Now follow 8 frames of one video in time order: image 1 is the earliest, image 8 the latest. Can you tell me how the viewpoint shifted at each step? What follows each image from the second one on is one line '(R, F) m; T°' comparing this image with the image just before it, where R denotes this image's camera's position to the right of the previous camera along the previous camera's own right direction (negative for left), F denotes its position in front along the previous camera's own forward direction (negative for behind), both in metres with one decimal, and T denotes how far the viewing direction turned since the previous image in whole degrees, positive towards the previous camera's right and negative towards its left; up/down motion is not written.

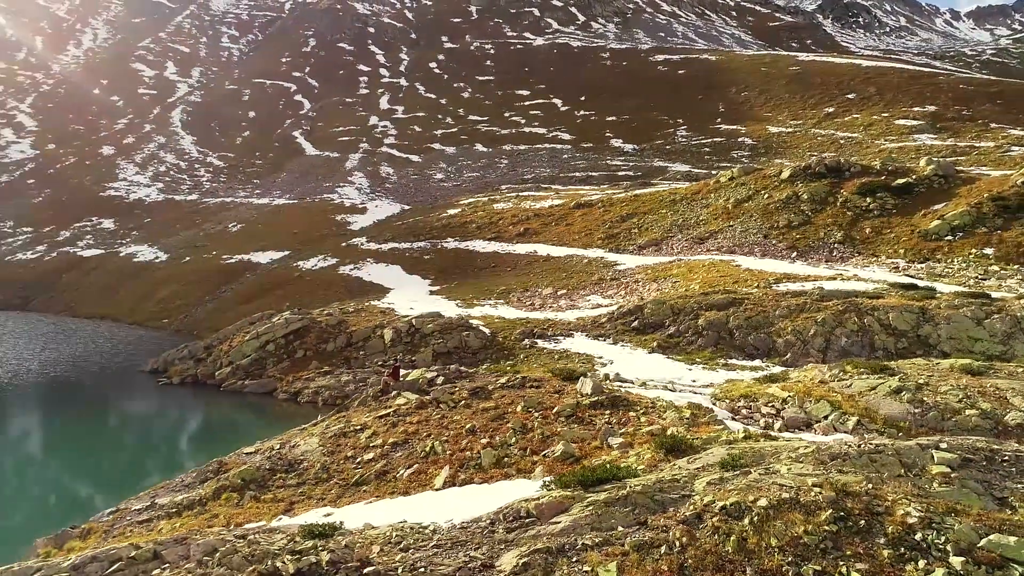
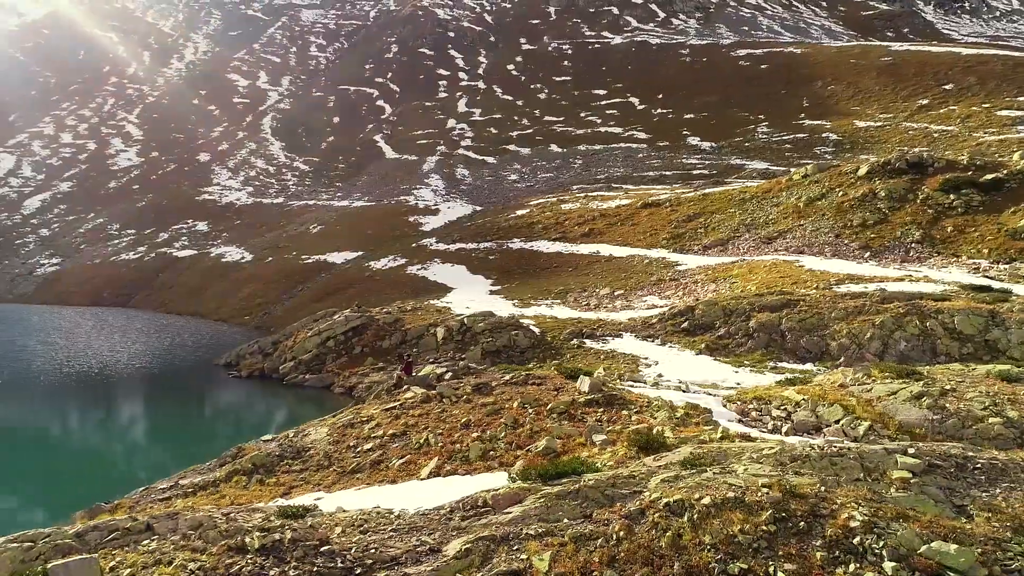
(+1.5, -0.2) m; -7°
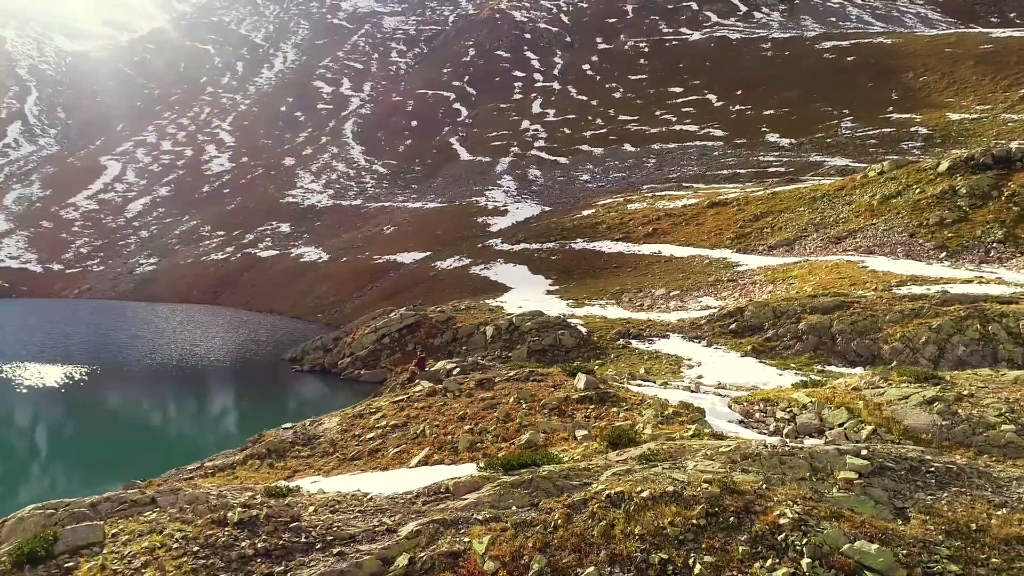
(+1.5, -0.4) m; -6°
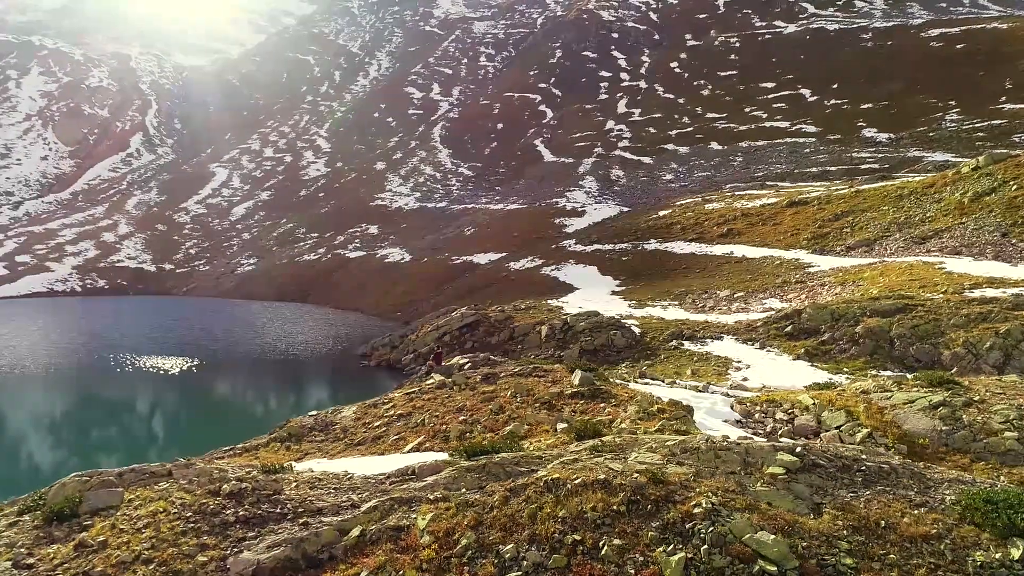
(+1.8, -0.5) m; -7°
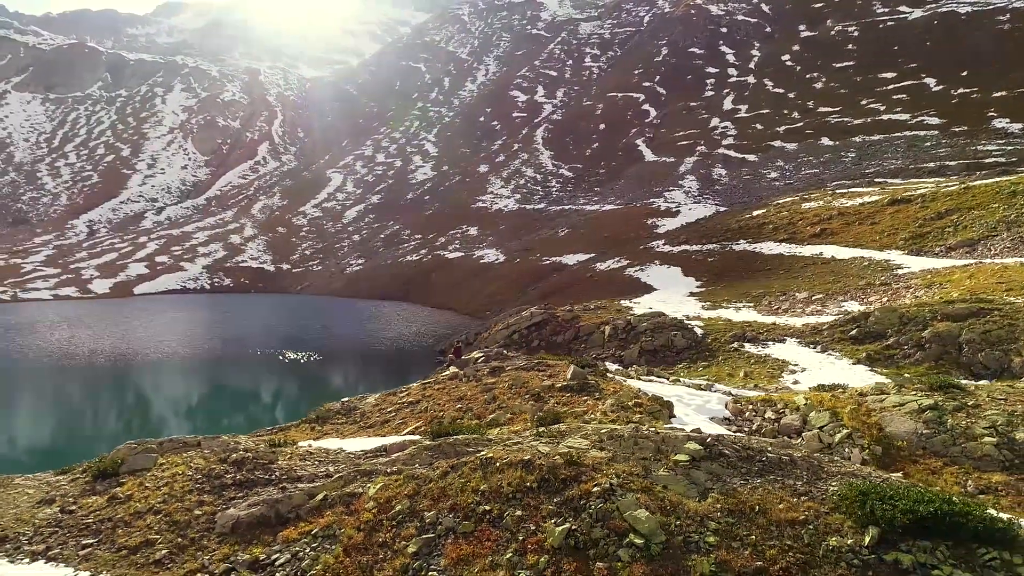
(+2.3, -0.8) m; -9°
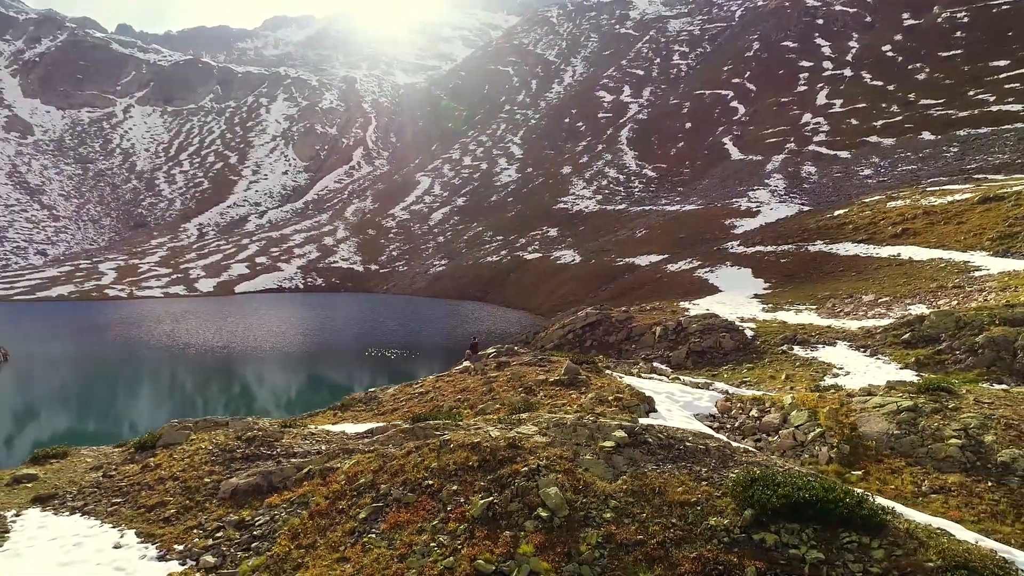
(+2.0, -0.9) m; -7°
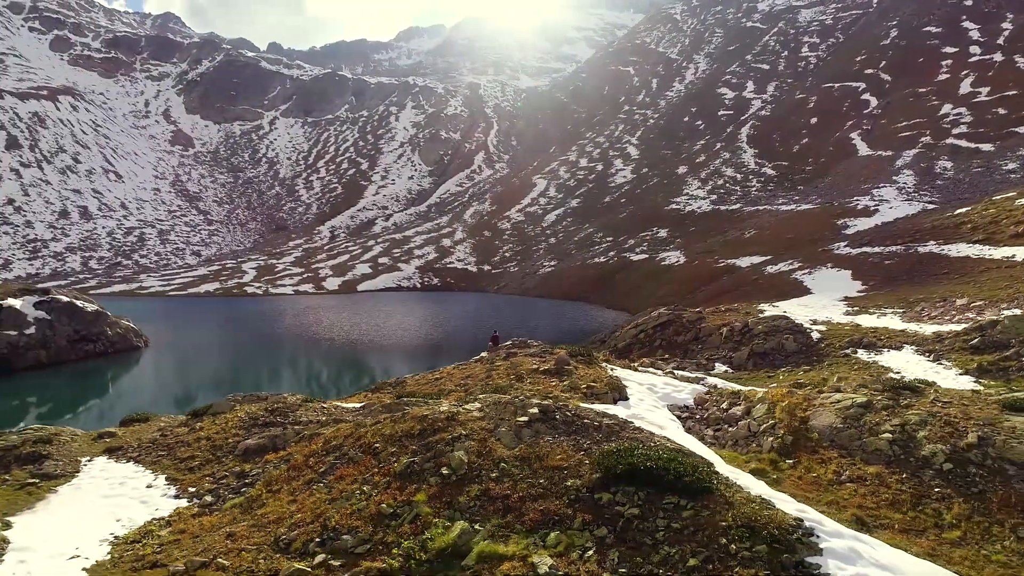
(+3.1, -1.3) m; -10°
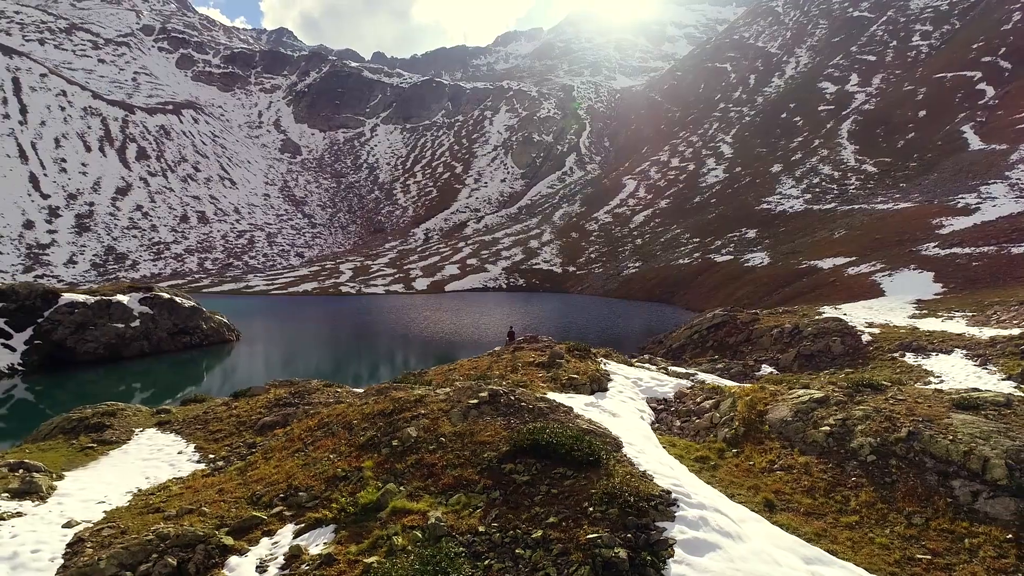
(+2.5, -1.2) m; -8°
